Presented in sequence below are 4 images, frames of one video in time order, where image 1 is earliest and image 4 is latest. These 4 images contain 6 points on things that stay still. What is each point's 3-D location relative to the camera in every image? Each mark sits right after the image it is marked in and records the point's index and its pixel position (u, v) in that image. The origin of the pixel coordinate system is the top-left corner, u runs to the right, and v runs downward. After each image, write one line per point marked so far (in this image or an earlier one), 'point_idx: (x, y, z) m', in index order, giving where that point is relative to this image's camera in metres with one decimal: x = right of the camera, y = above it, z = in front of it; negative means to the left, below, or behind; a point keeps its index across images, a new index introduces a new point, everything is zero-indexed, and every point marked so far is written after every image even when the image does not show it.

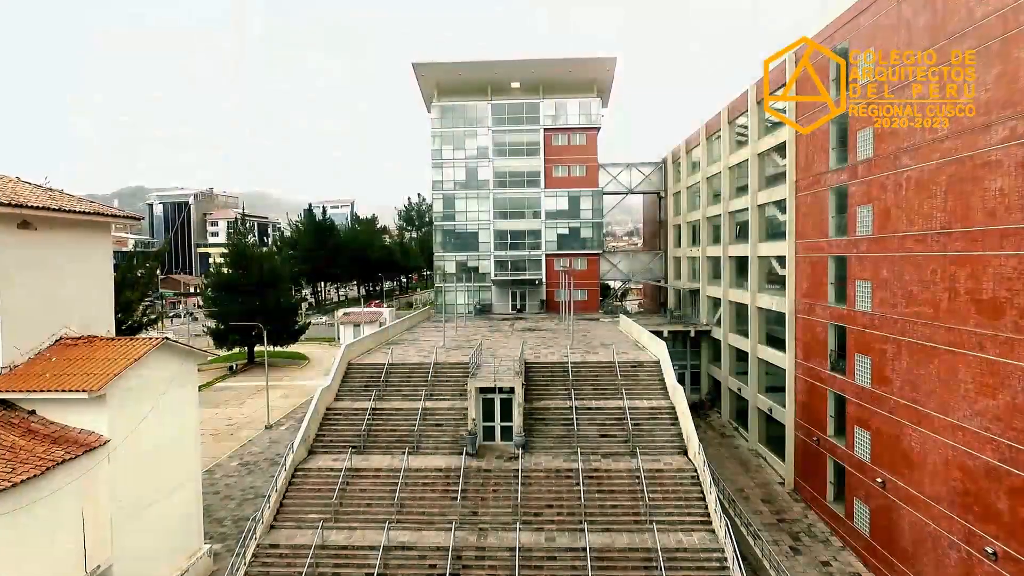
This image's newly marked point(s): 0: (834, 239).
0: (+9.1, +1.3, +18.3) m
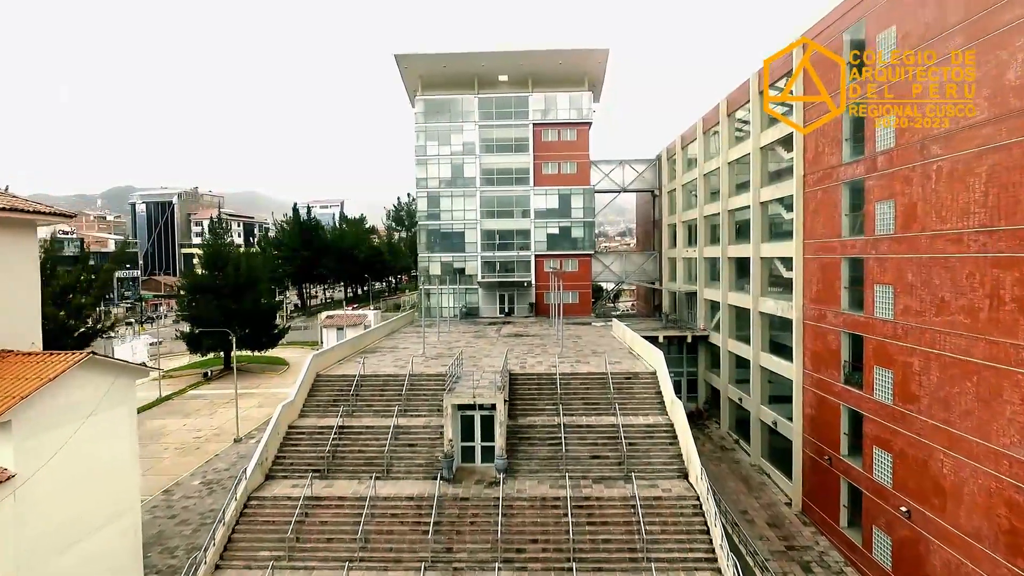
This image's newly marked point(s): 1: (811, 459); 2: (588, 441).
0: (+8.6, +1.2, +16.6) m
1: (+8.7, -5.0, +18.9) m
2: (+2.0, -3.9, +16.7) m
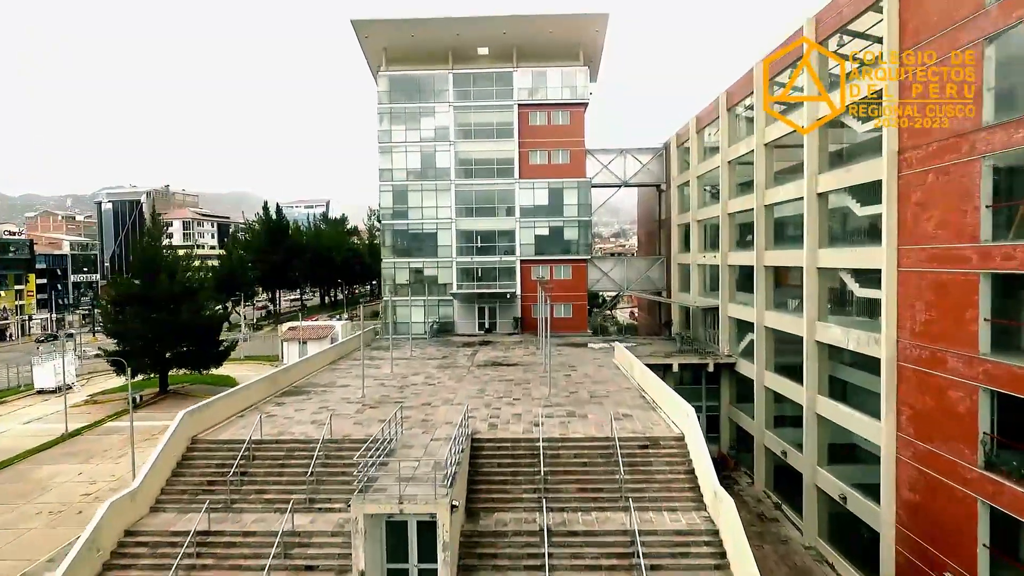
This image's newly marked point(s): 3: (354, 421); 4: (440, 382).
0: (+7.9, +0.7, +10.6) m
1: (+8.0, -5.5, +12.9) m
2: (+1.2, -4.5, +10.7) m
3: (-3.7, -3.1, +15.3) m
4: (-2.2, -2.9, +19.8) m
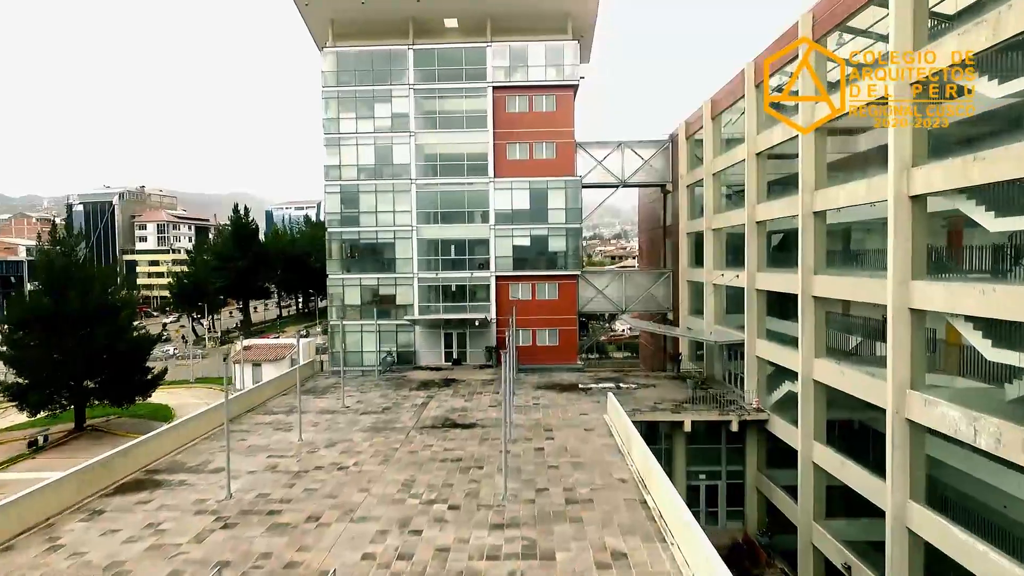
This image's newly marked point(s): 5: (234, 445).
0: (+6.7, -0.2, +4.7) m
1: (+6.8, -6.4, +7.0) m
2: (+0.1, -5.4, +4.8) m
3: (-4.9, -4.0, +9.5) m
4: (-3.3, -3.7, +14.0) m
5: (-6.5, -3.7, +15.4) m
